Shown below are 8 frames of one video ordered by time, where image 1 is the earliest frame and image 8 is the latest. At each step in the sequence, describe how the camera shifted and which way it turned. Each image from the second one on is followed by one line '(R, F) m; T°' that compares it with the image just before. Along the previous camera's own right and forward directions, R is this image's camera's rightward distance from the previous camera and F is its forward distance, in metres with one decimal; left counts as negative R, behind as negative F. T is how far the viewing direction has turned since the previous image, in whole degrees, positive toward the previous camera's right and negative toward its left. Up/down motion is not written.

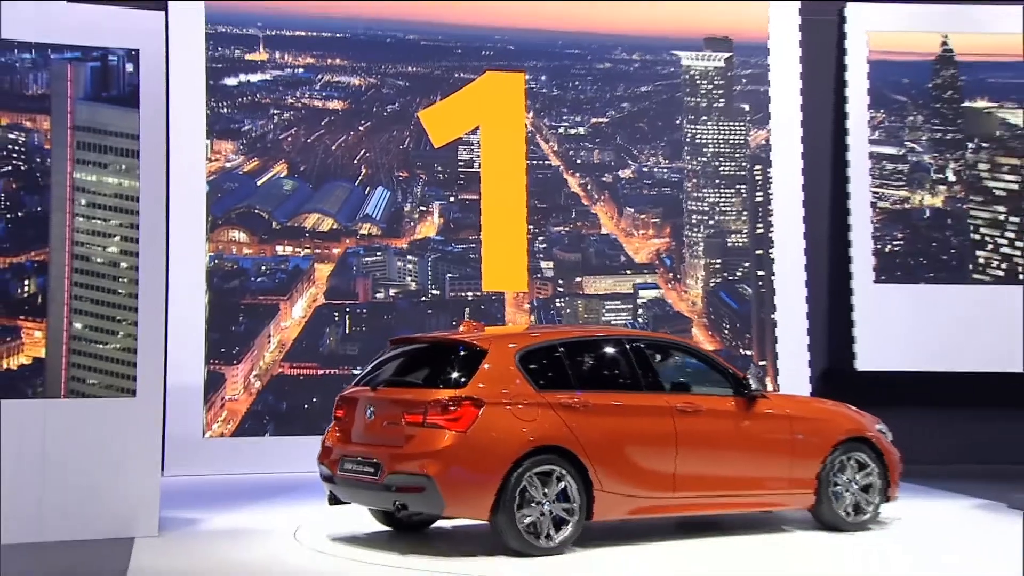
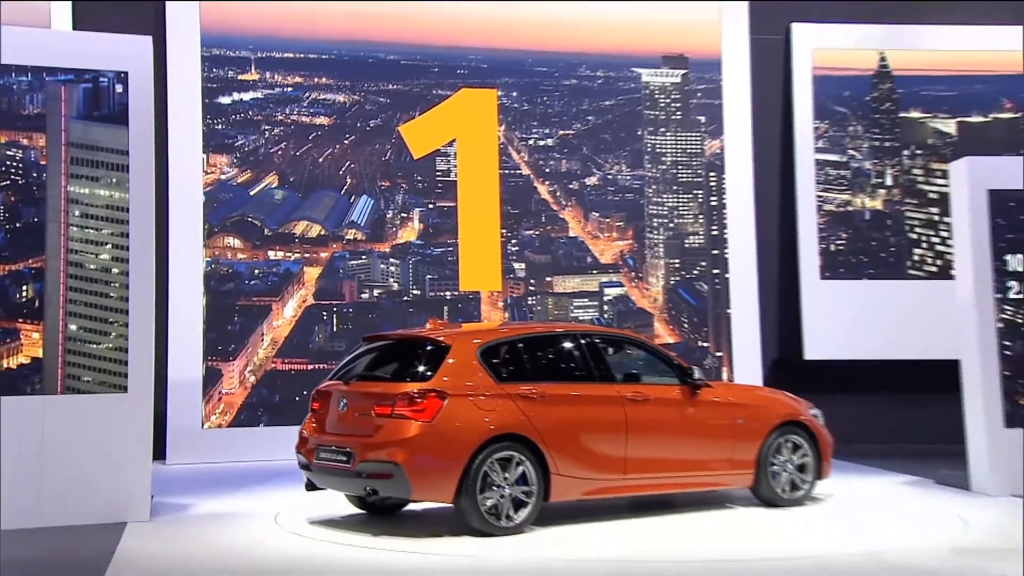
(+0.1, -0.7) m; +1°
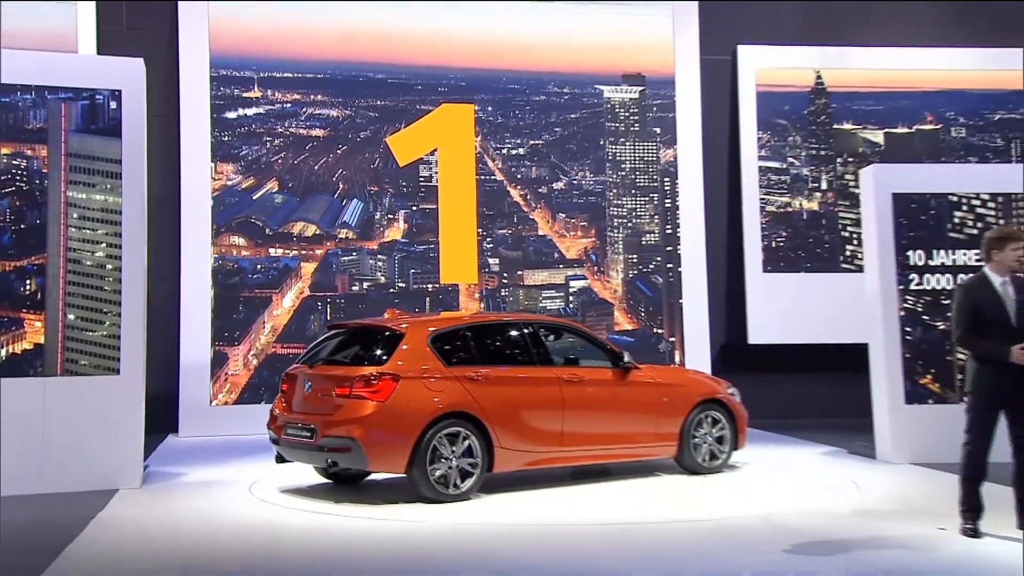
(+0.4, -1.0) m; 0°
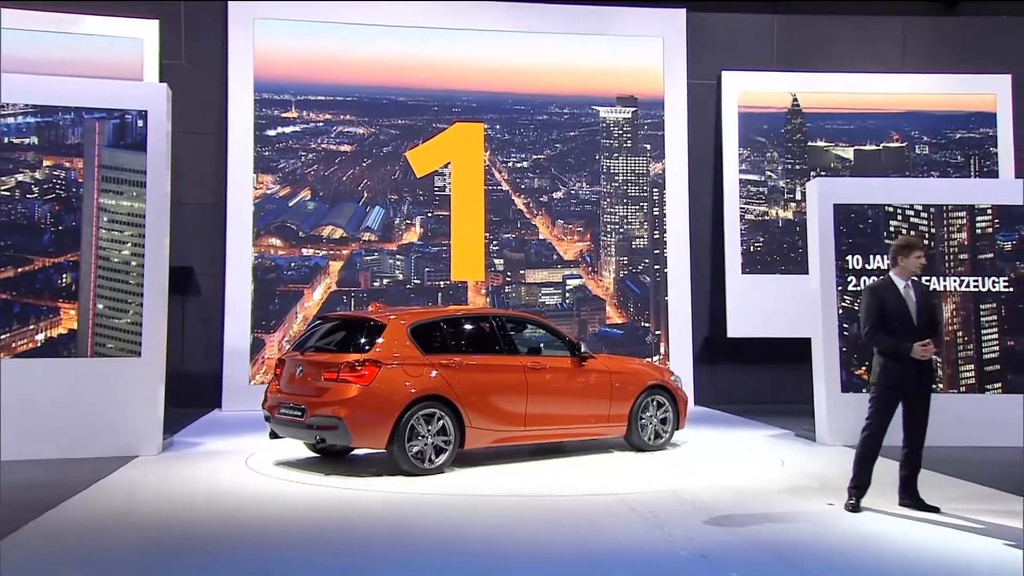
(+0.7, -0.9) m; -3°
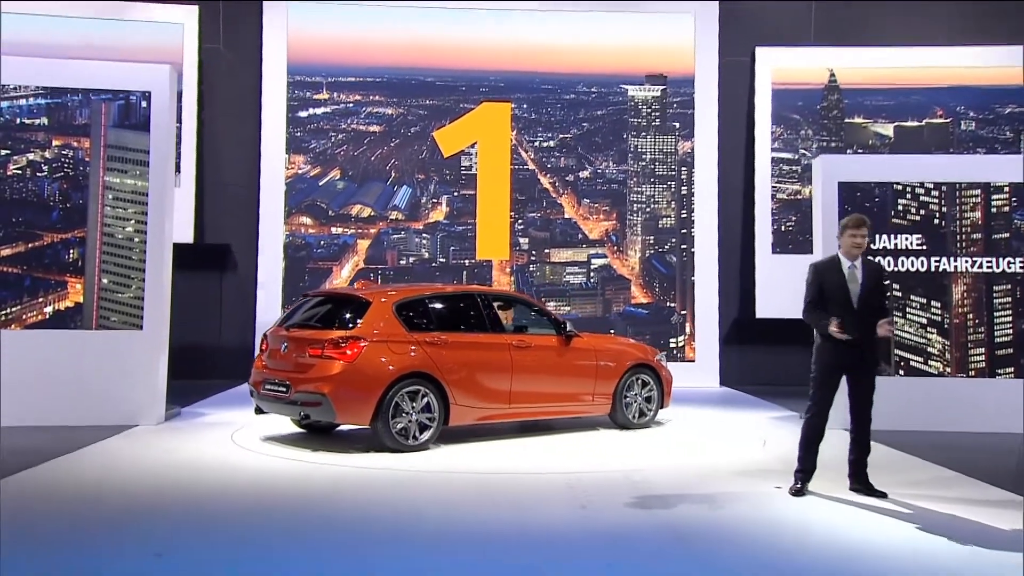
(+0.8, 0.0) m; -5°
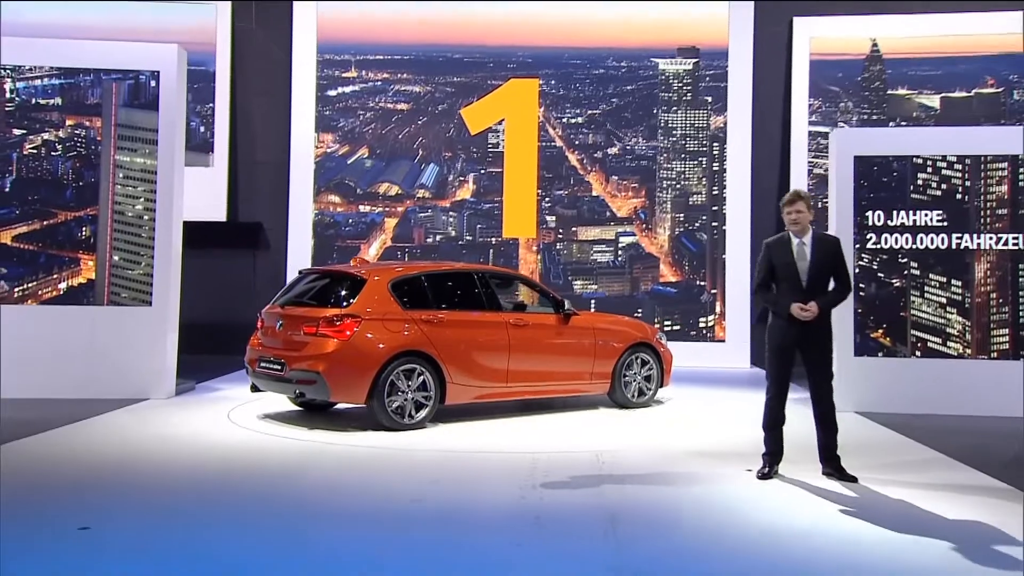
(+0.6, +0.1) m; -4°
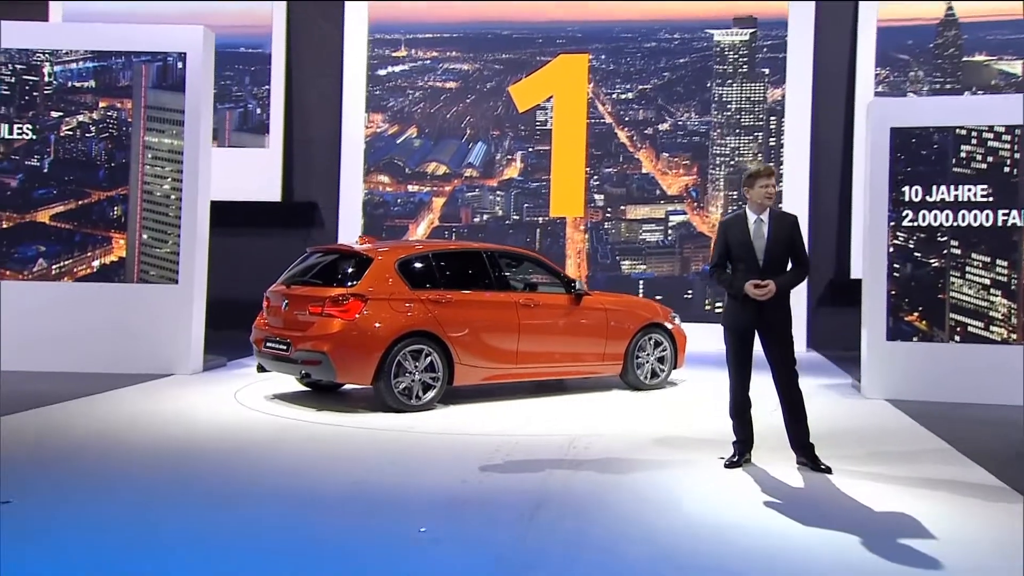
(+0.8, +0.2) m; -6°
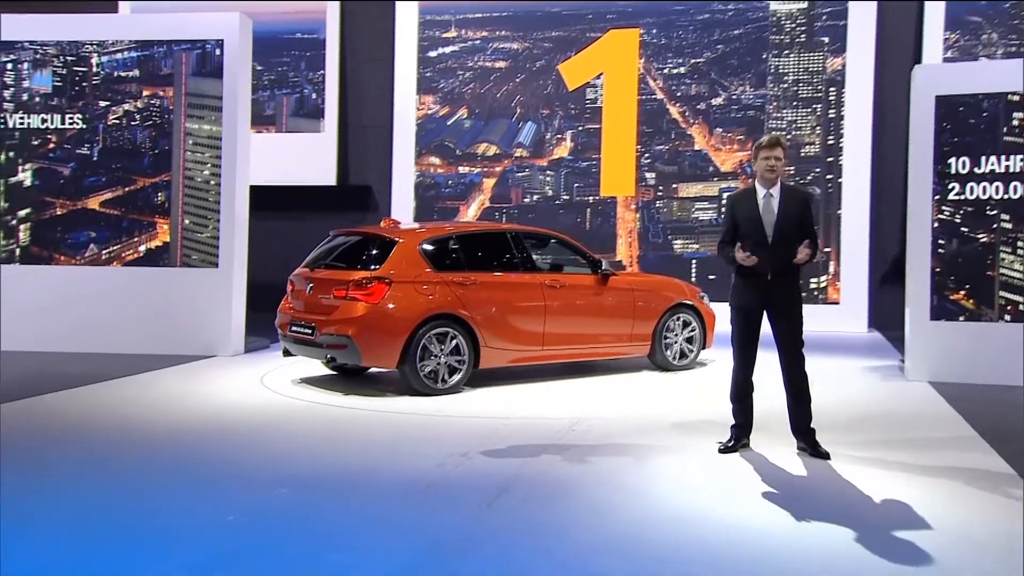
(+0.5, +0.1) m; -5°
